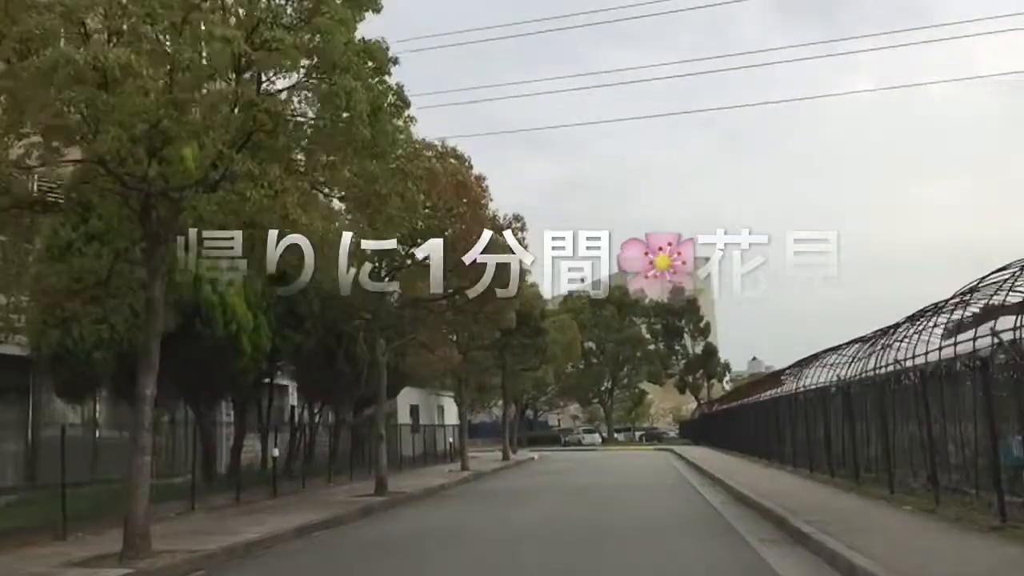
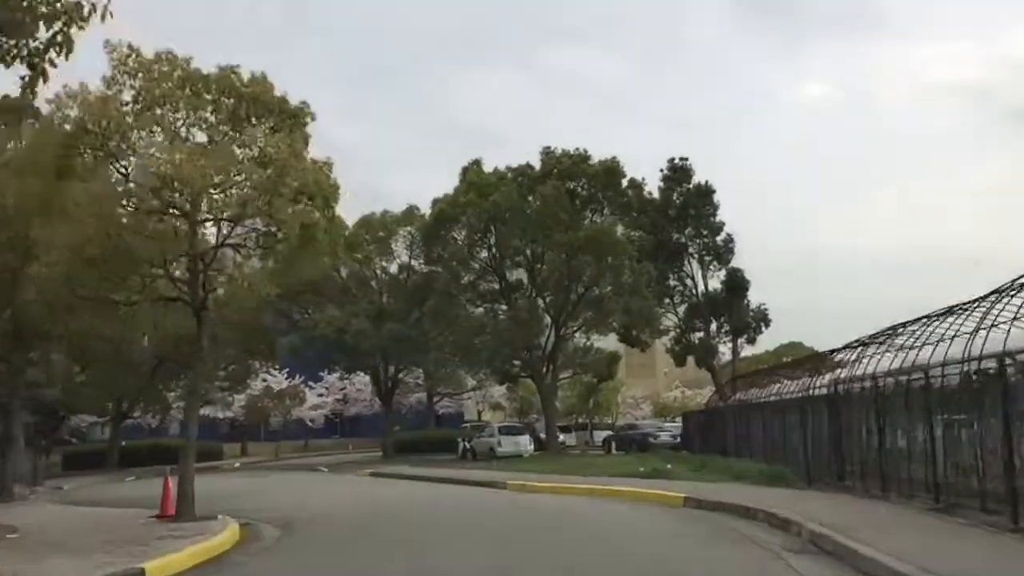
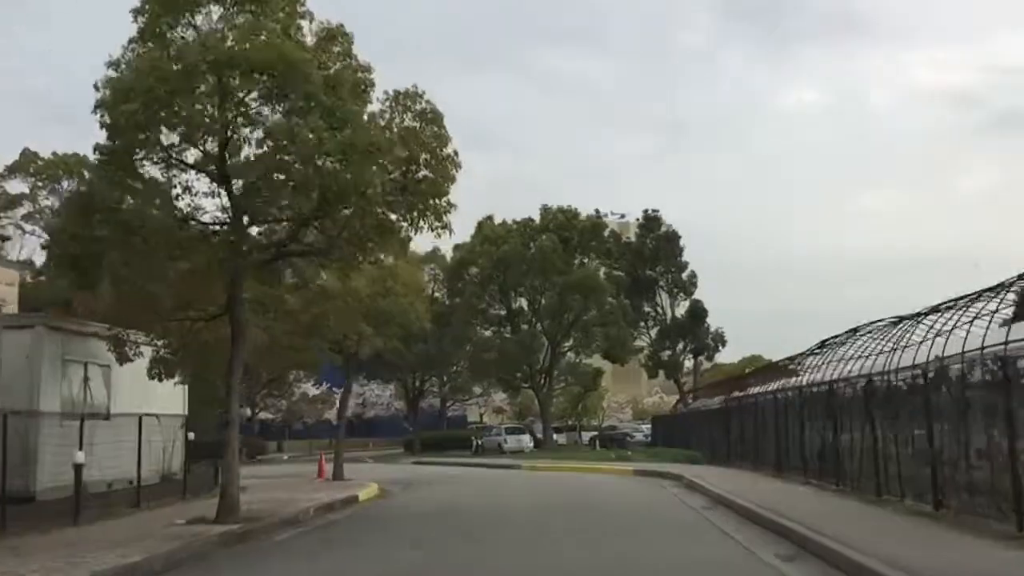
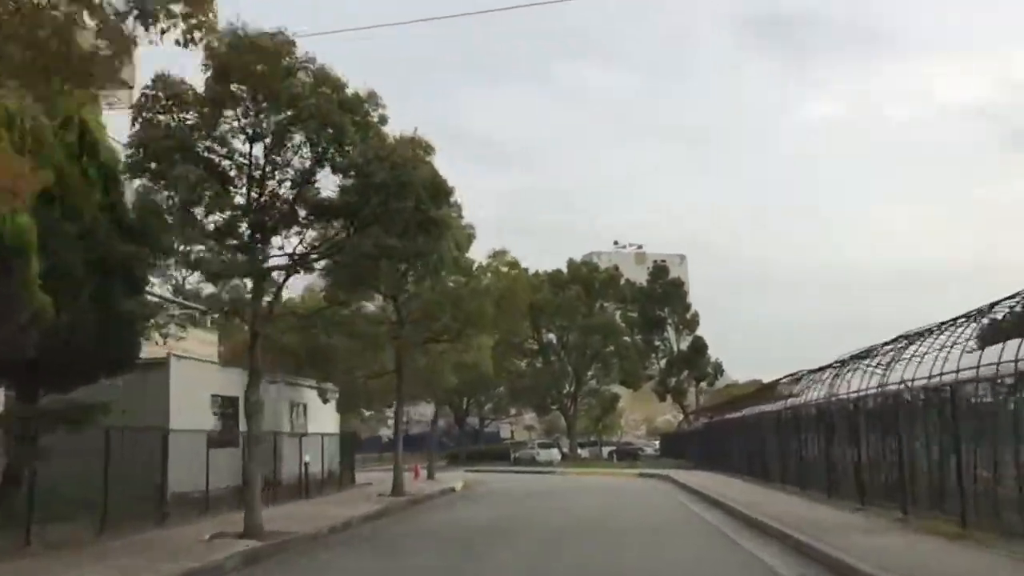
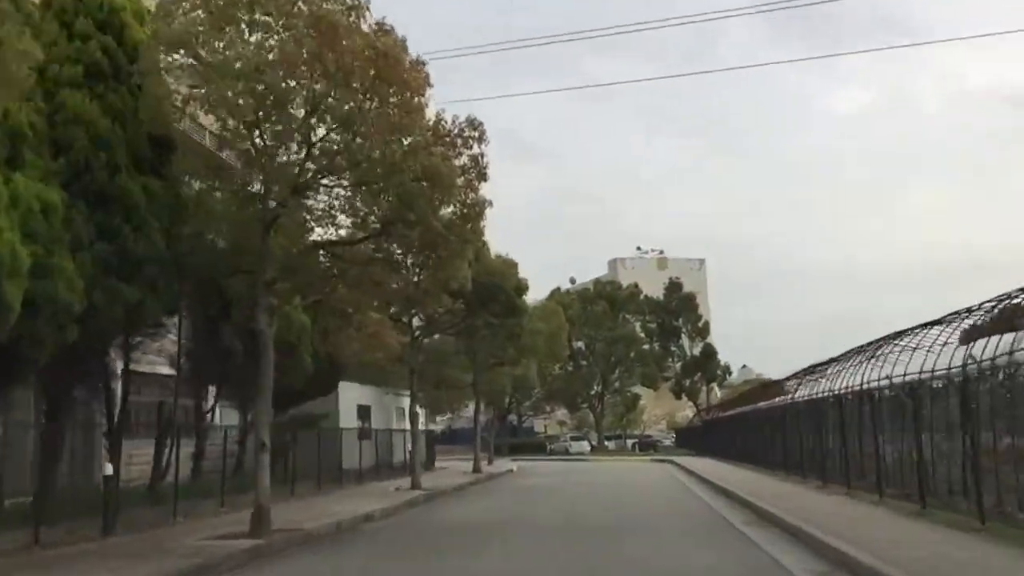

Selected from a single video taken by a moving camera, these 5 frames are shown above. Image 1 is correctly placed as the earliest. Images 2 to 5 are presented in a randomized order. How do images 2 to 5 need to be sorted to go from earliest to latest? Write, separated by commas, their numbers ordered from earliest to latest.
5, 4, 3, 2
